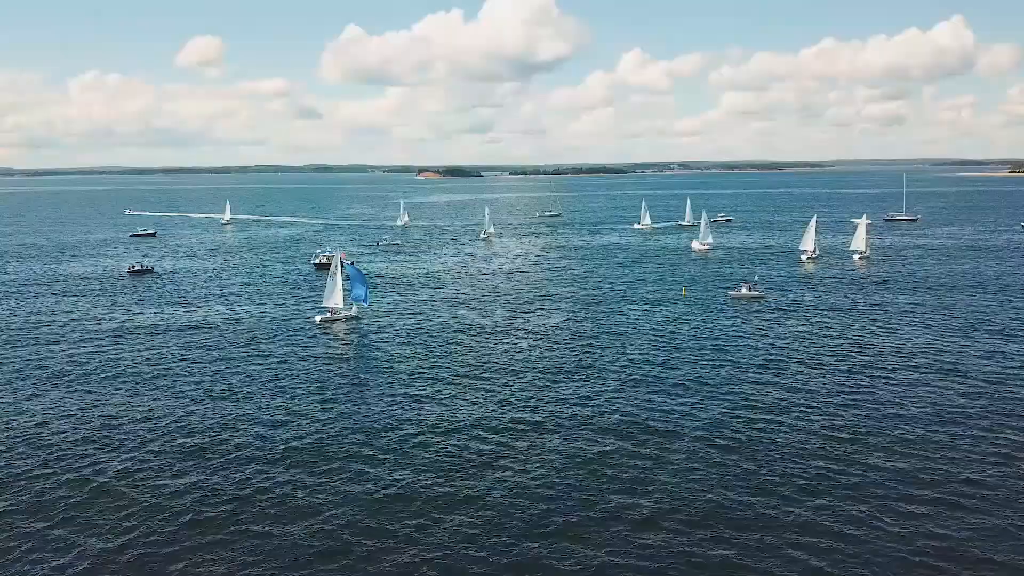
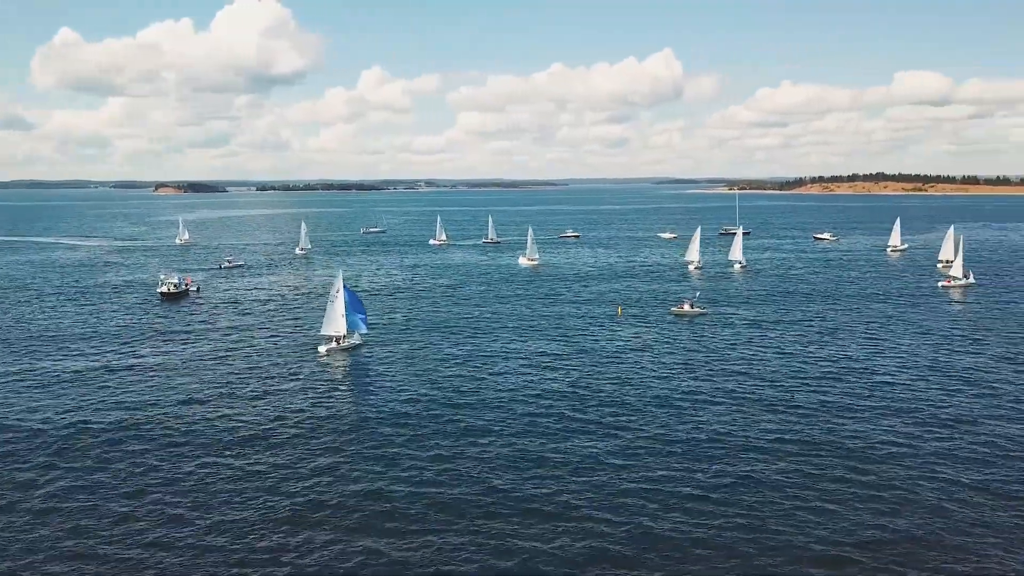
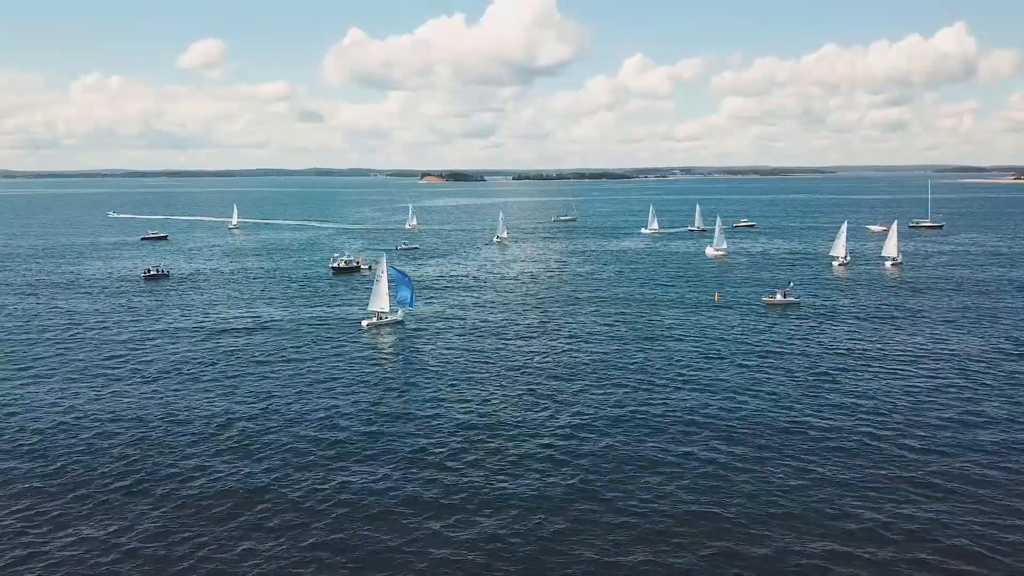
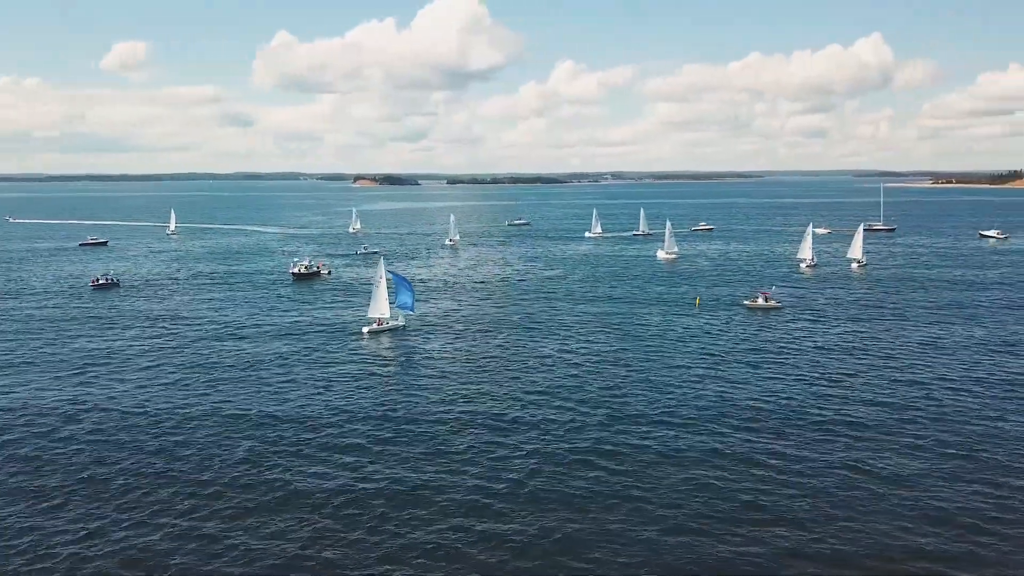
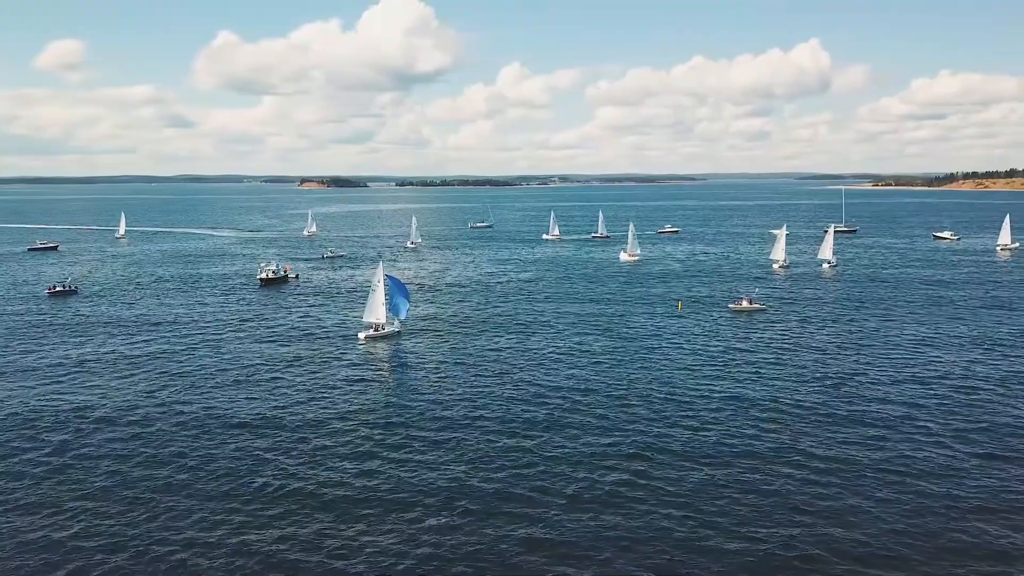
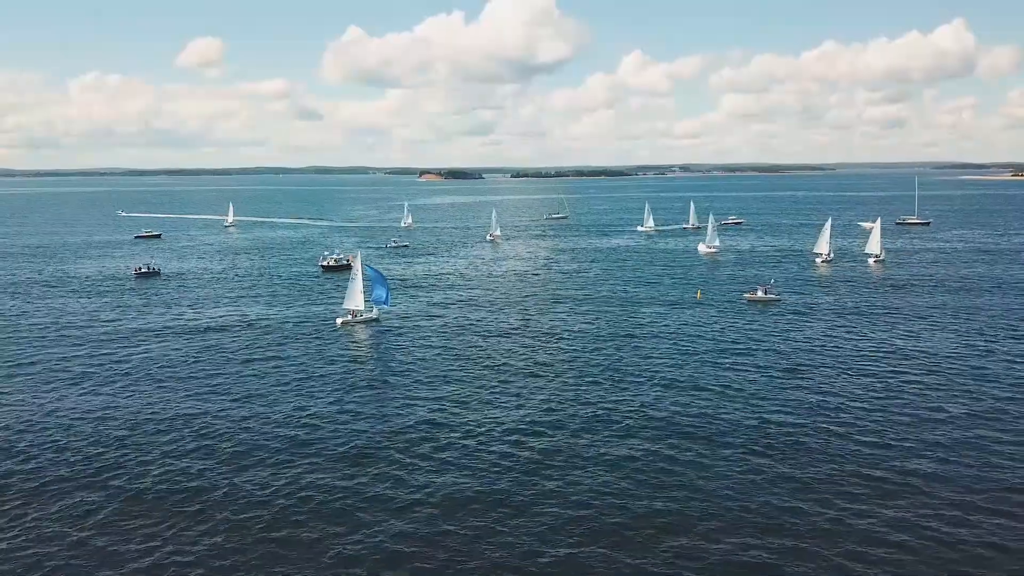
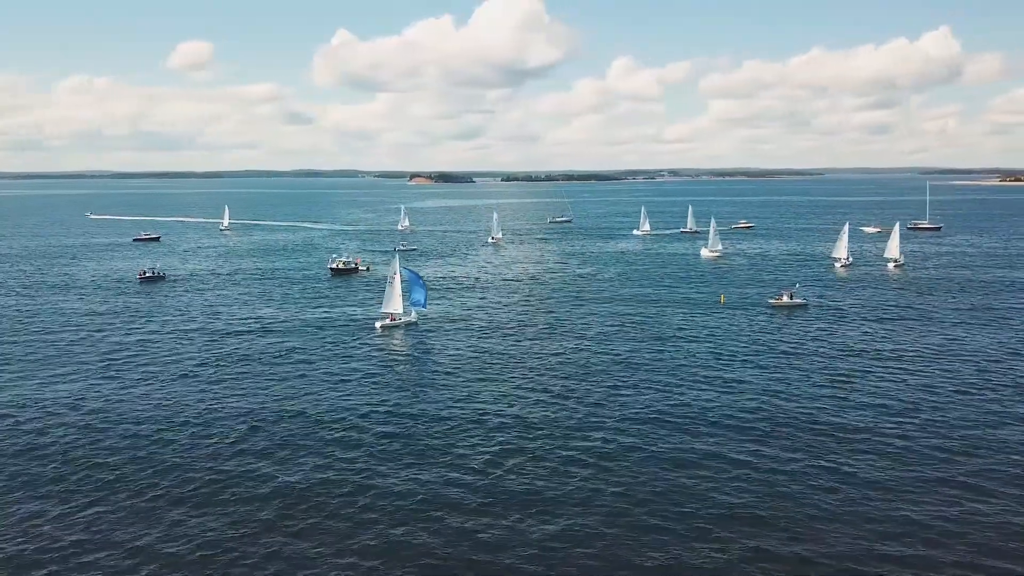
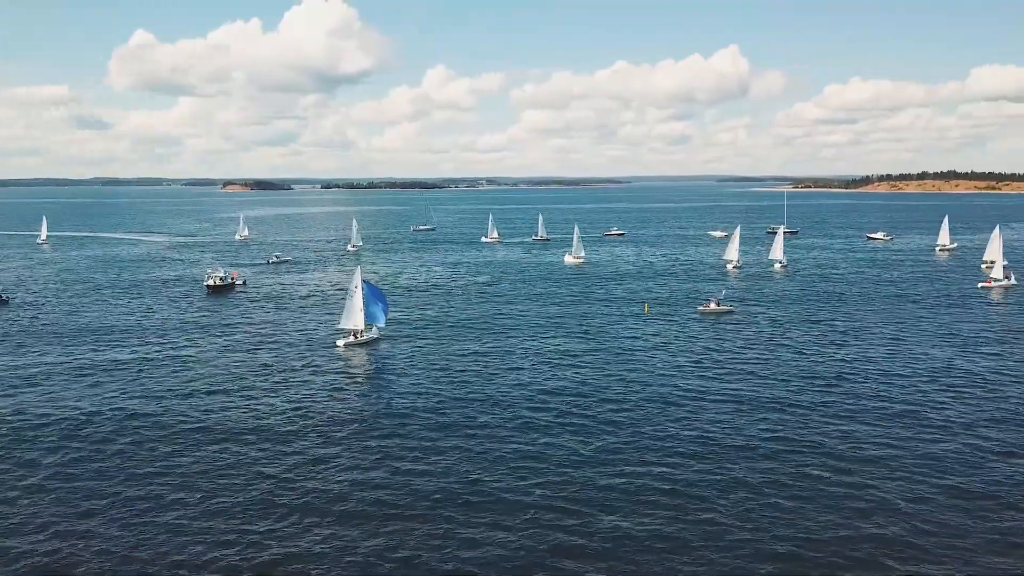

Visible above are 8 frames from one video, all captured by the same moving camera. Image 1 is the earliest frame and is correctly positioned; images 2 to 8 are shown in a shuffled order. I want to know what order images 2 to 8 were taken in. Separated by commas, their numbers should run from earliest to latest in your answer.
6, 3, 7, 4, 5, 8, 2
